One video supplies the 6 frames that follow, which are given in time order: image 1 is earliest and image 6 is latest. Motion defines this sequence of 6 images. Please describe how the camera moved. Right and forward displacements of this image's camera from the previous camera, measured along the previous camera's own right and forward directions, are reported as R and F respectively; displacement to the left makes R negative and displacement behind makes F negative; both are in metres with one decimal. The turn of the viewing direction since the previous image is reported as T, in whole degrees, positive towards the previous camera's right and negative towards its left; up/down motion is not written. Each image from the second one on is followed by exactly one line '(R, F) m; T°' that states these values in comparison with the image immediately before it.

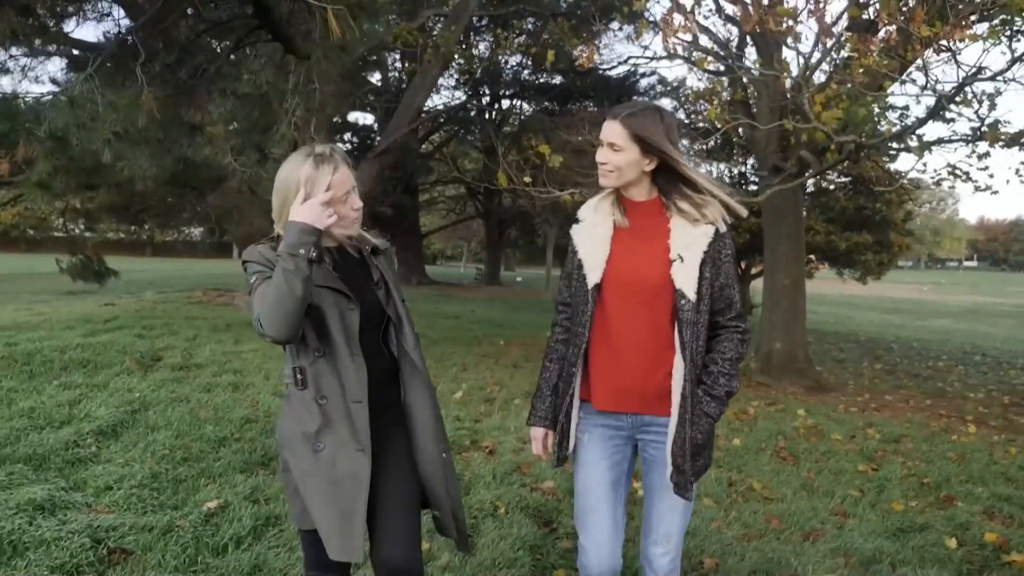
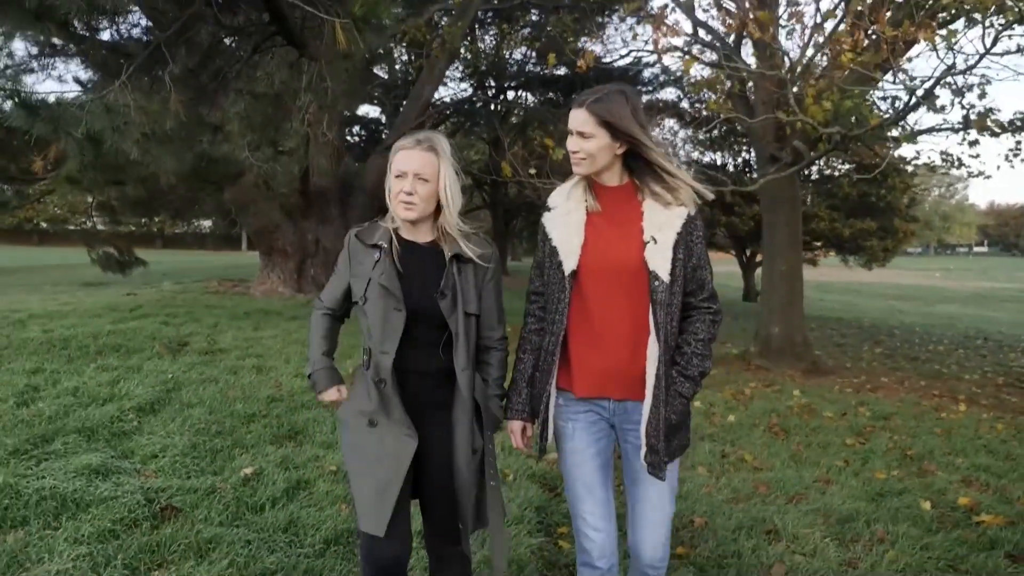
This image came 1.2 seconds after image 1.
(0.0, -0.4) m; -1°
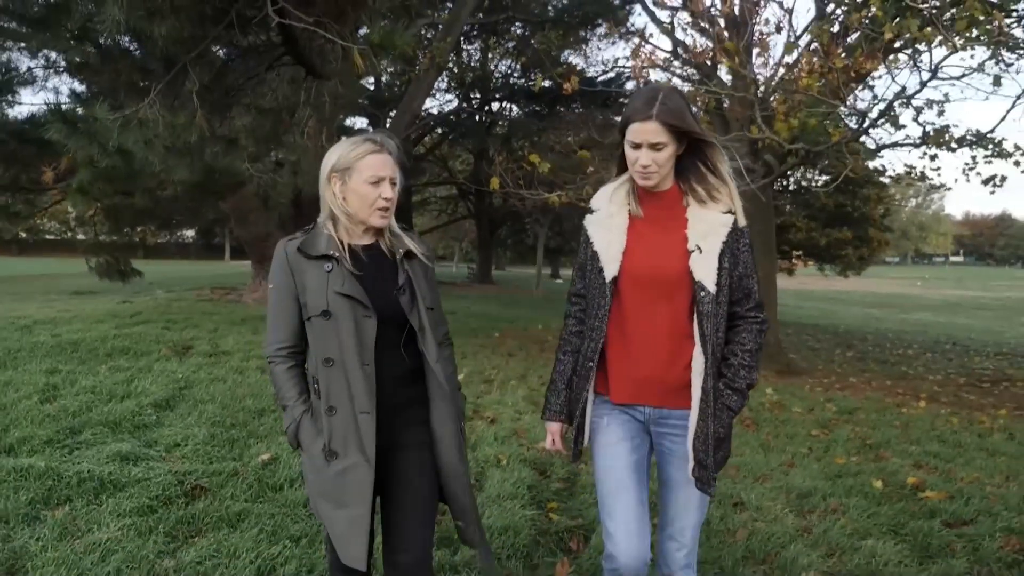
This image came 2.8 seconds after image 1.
(-0.1, -0.5) m; +1°
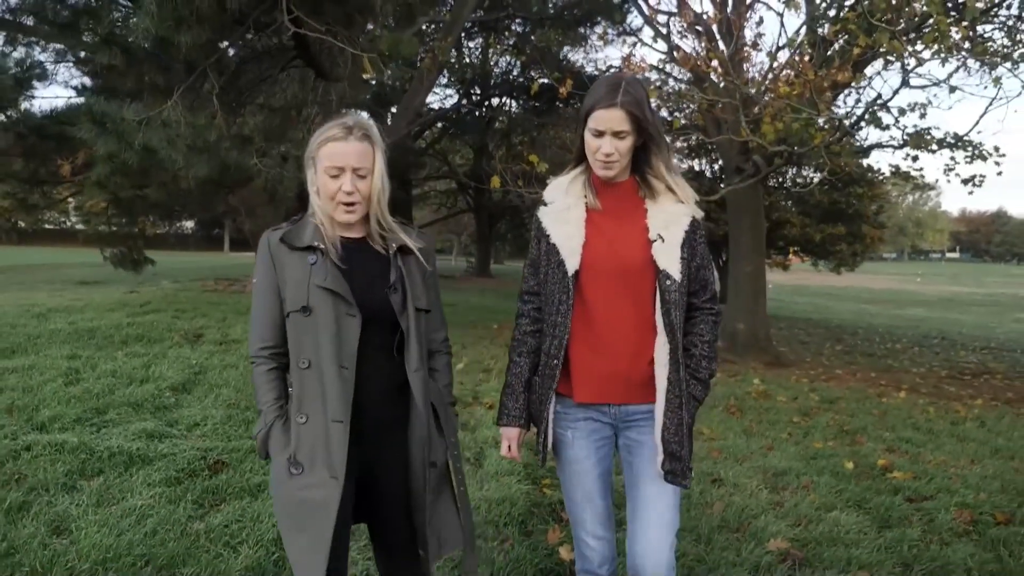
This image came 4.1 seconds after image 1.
(0.0, -0.4) m; 0°
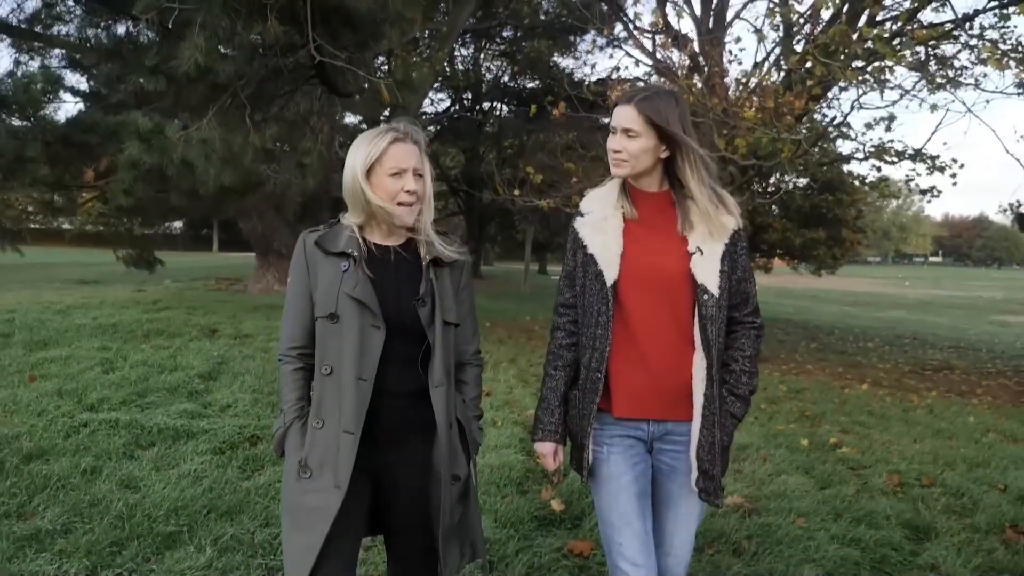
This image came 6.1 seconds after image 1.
(-0.1, -0.8) m; +1°
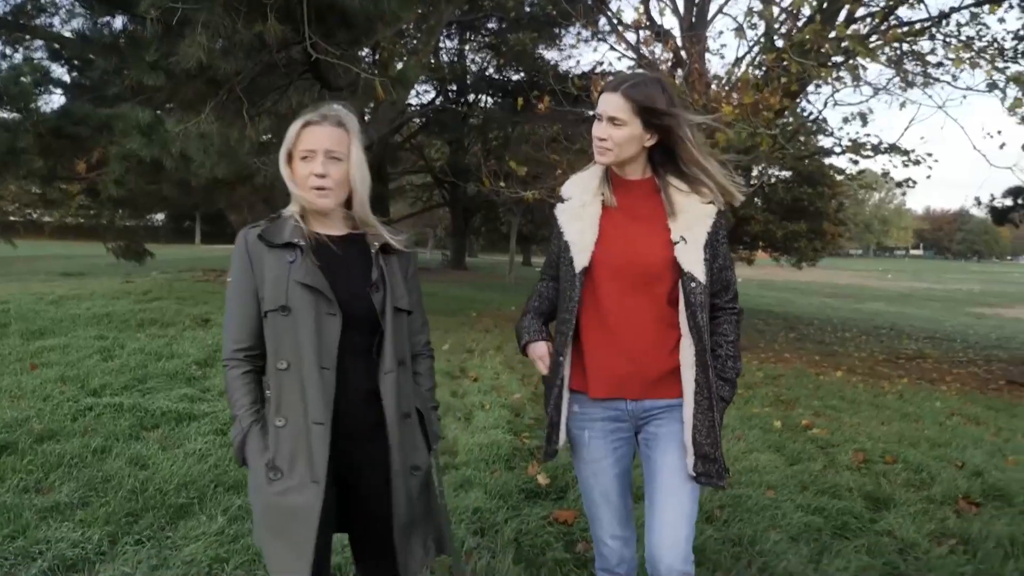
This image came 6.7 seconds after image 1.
(0.0, -0.3) m; +1°
